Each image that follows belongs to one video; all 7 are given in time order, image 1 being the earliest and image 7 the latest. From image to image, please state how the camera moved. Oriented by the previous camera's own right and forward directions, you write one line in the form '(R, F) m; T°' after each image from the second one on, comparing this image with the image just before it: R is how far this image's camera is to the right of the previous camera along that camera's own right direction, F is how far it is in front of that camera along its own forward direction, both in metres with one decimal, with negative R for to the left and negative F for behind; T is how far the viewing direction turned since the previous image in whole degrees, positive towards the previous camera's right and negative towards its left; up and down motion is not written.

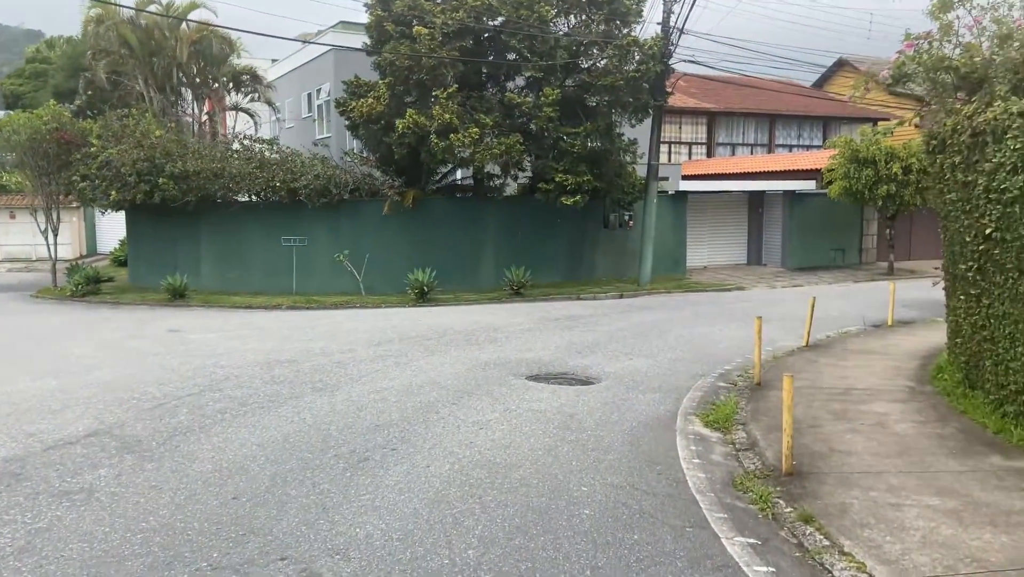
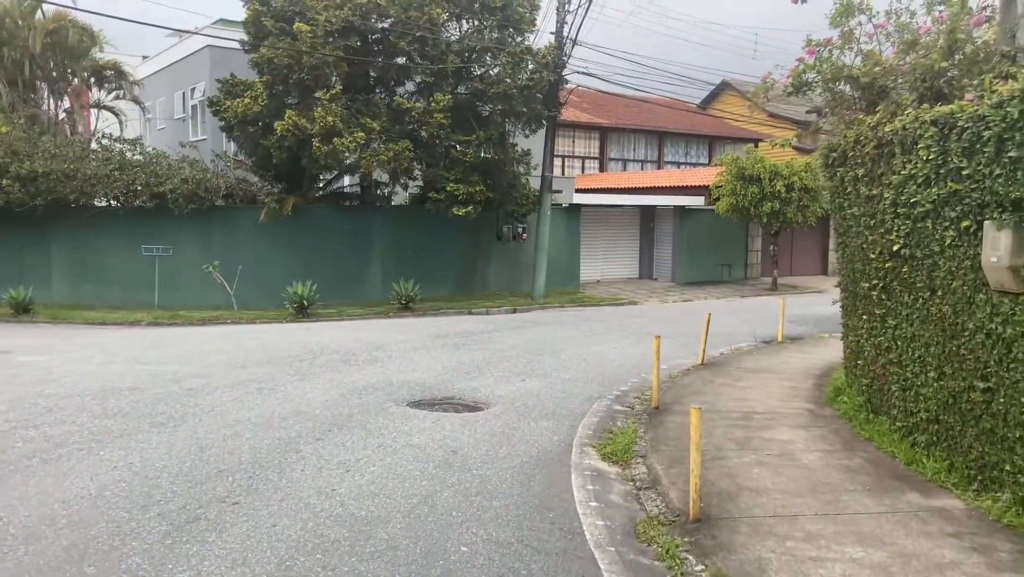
(+0.2, +0.9) m; +8°
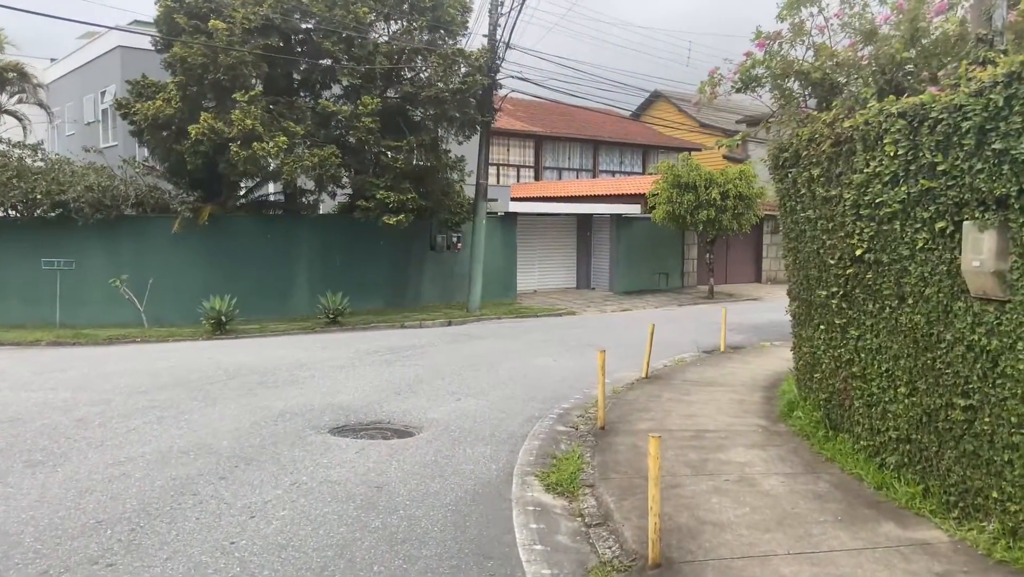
(0.0, +0.7) m; +5°
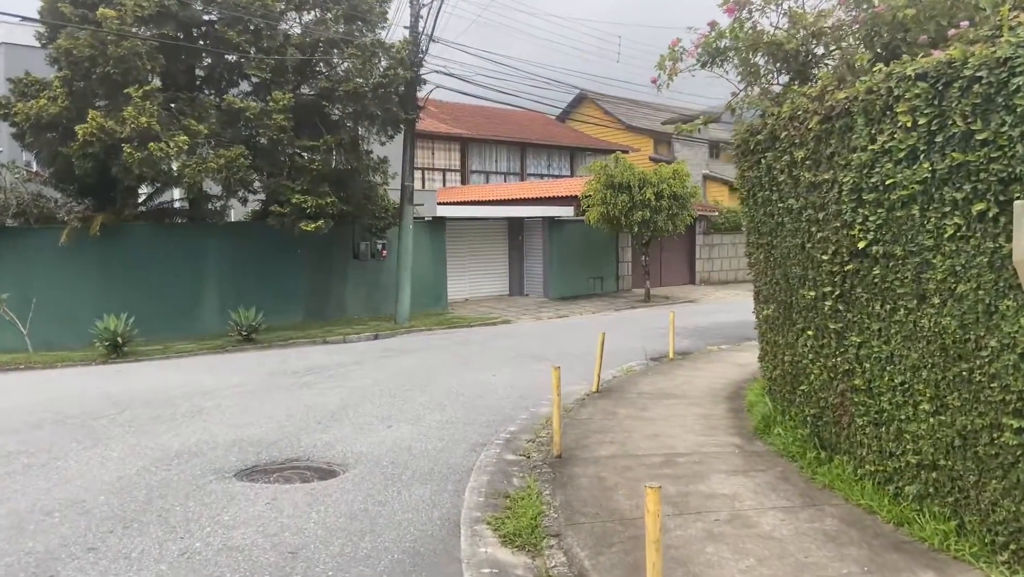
(-0.1, +1.1) m; +5°
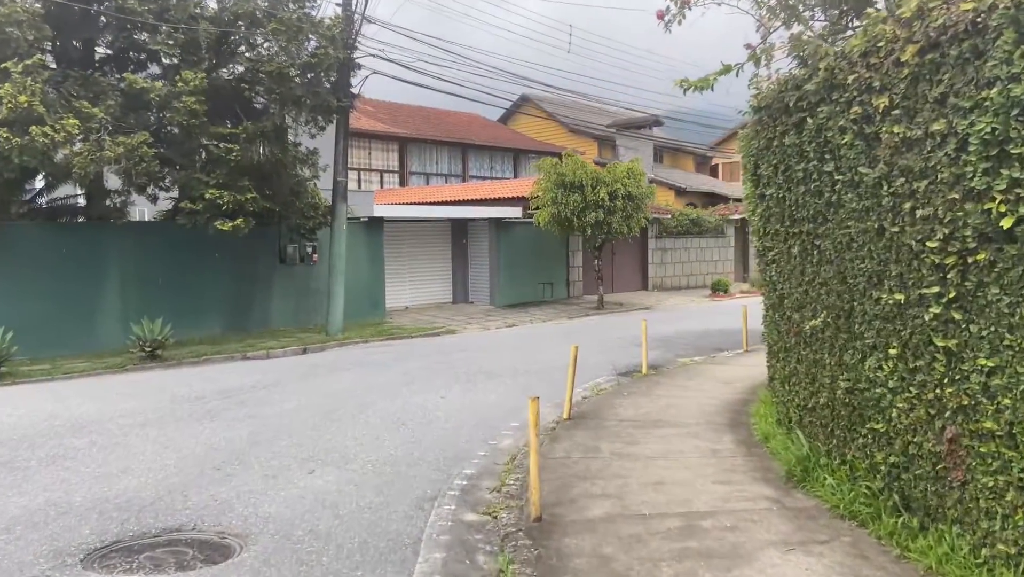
(-0.2, +1.8) m; +5°
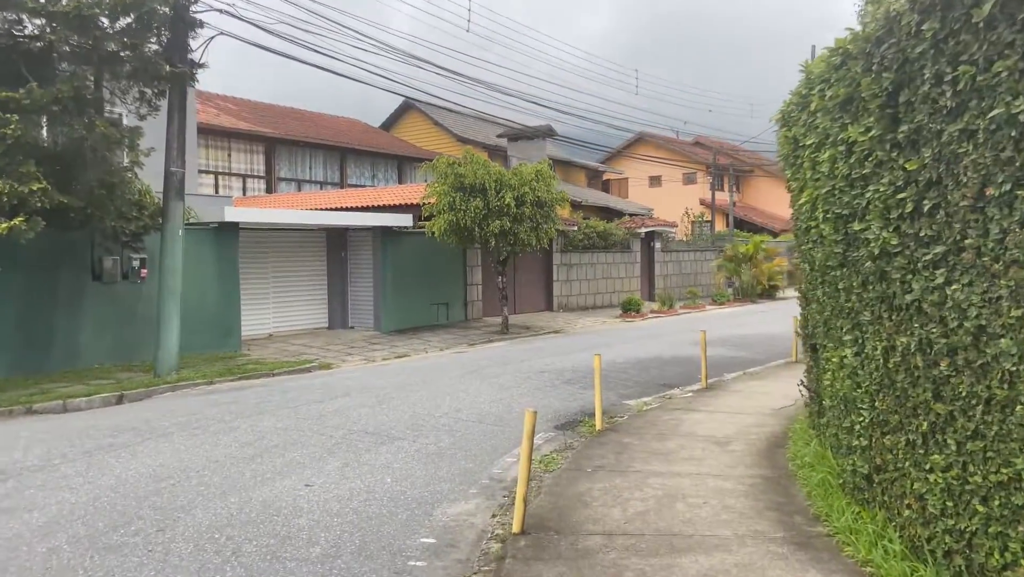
(-0.2, +3.4) m; +9°
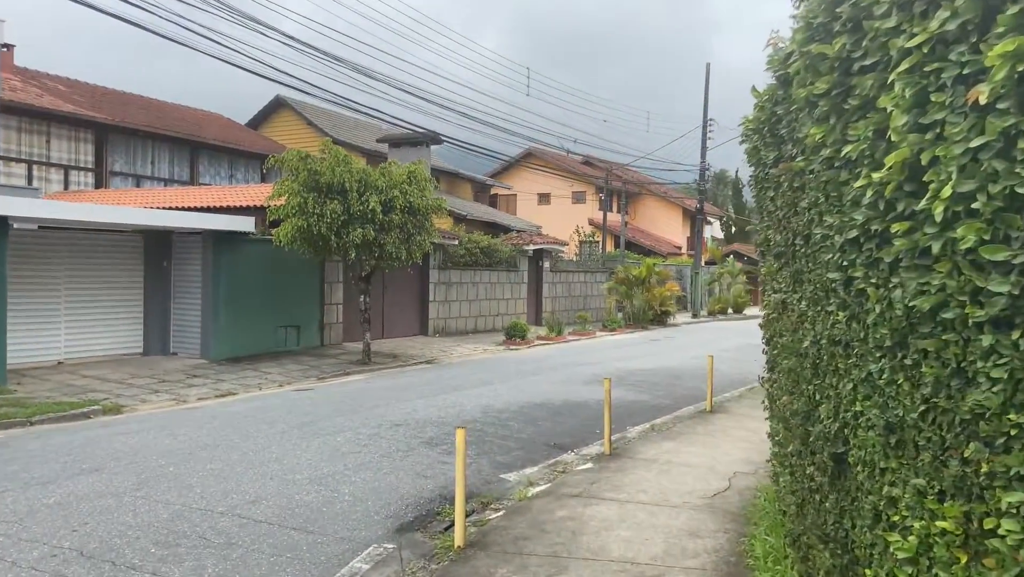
(+0.5, +2.8) m; +8°
